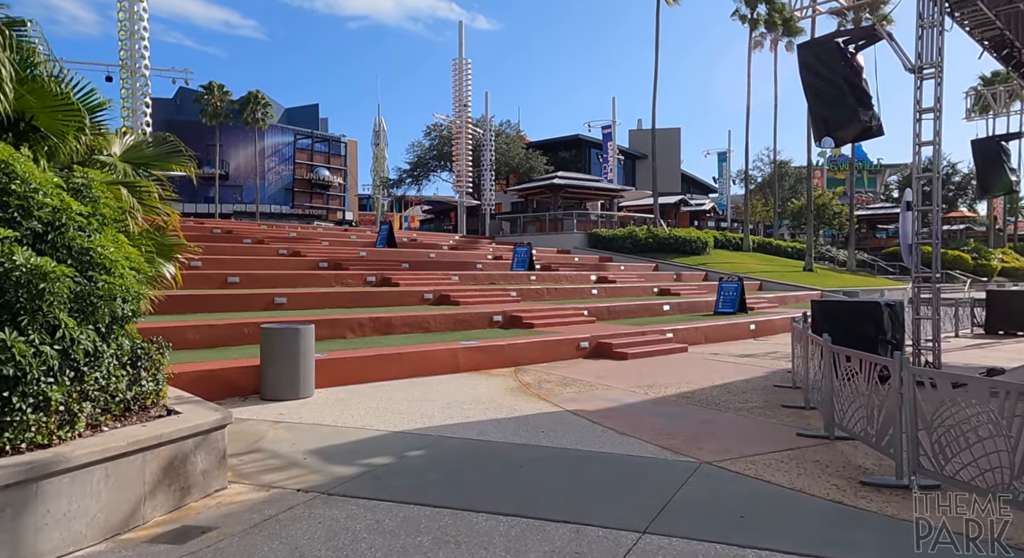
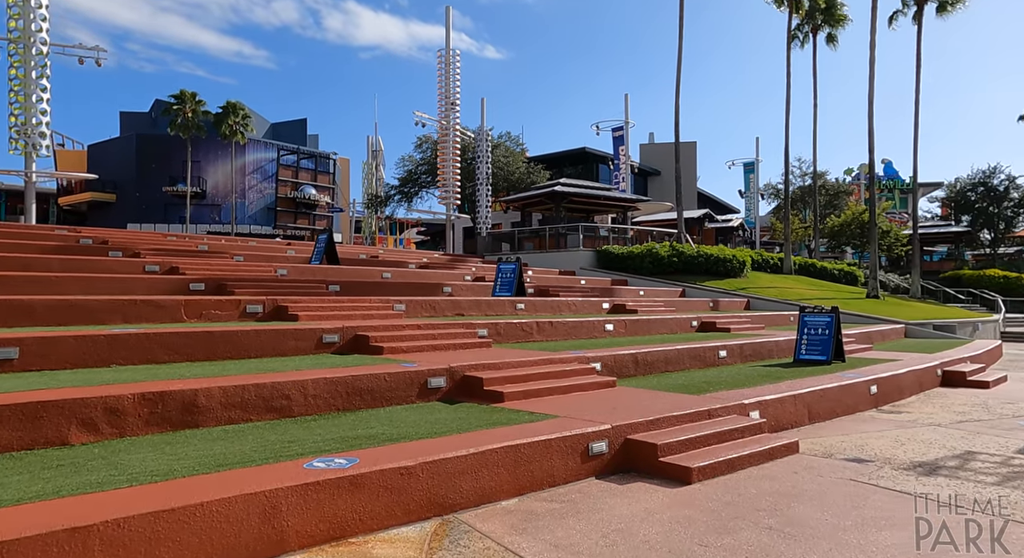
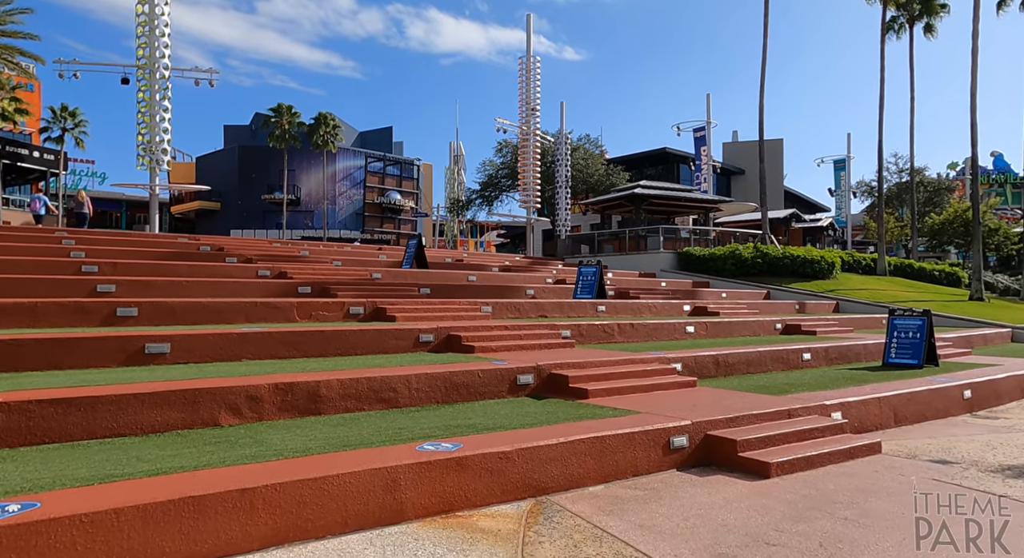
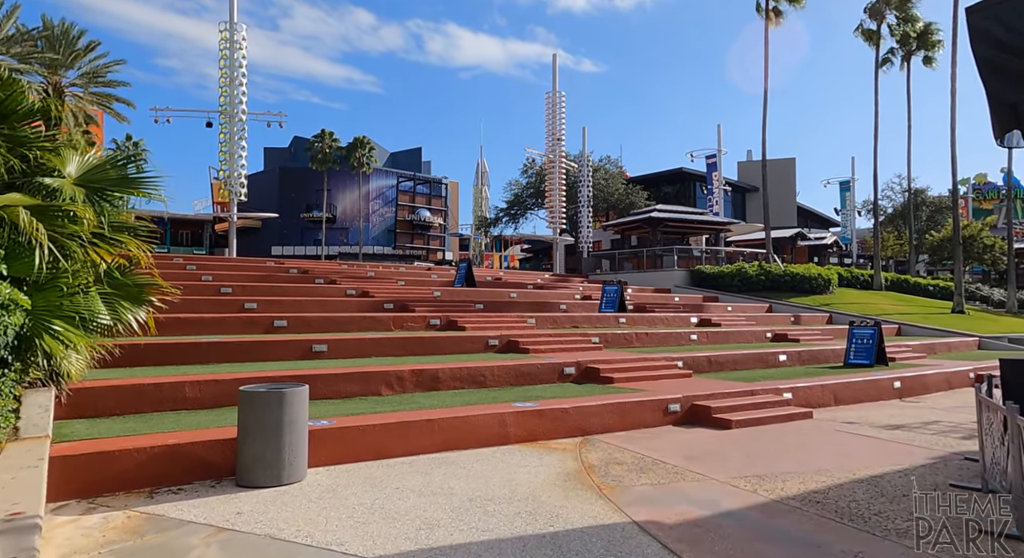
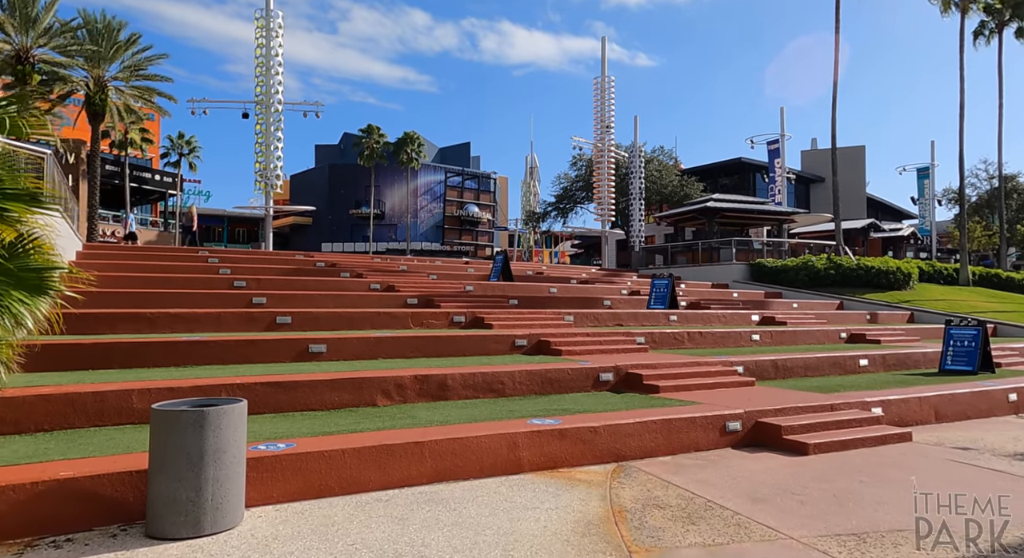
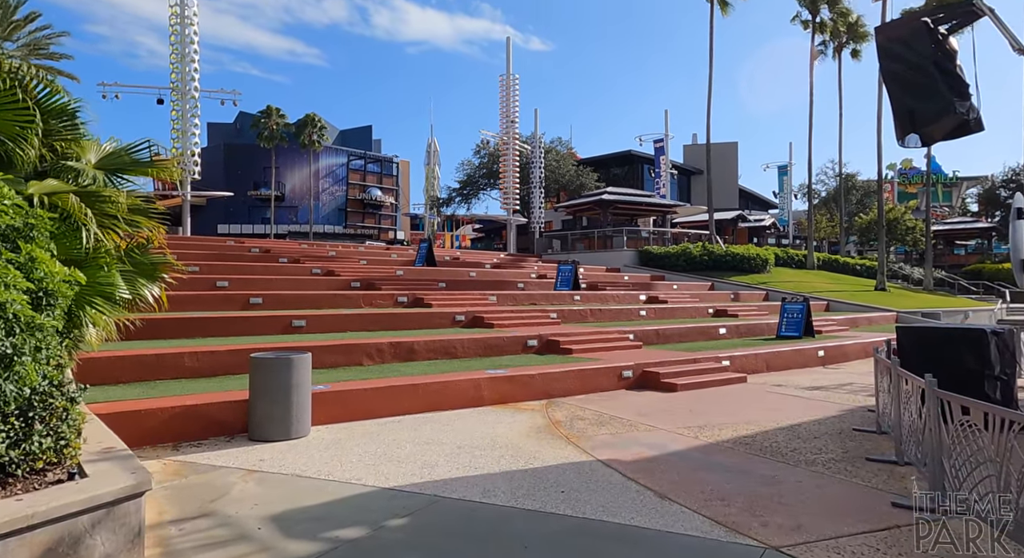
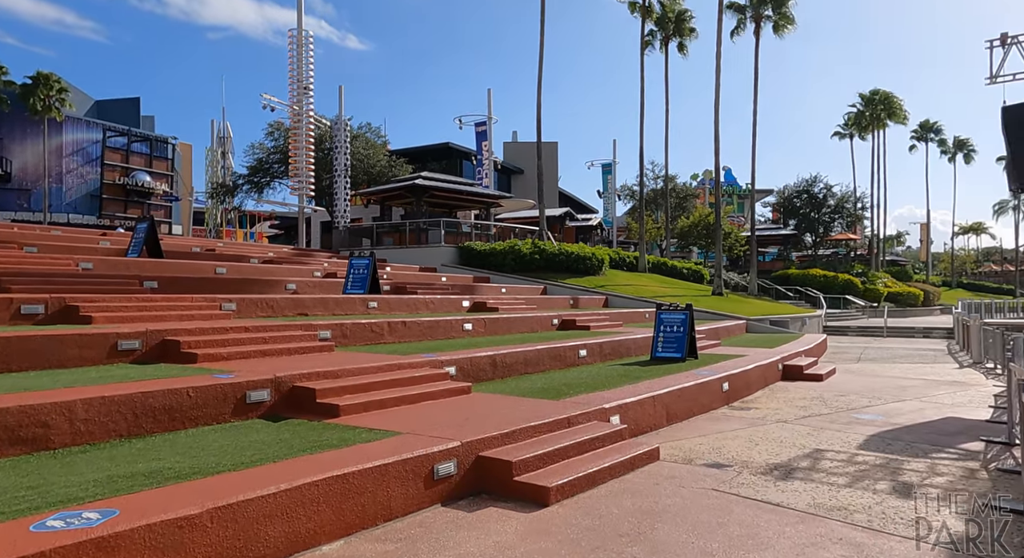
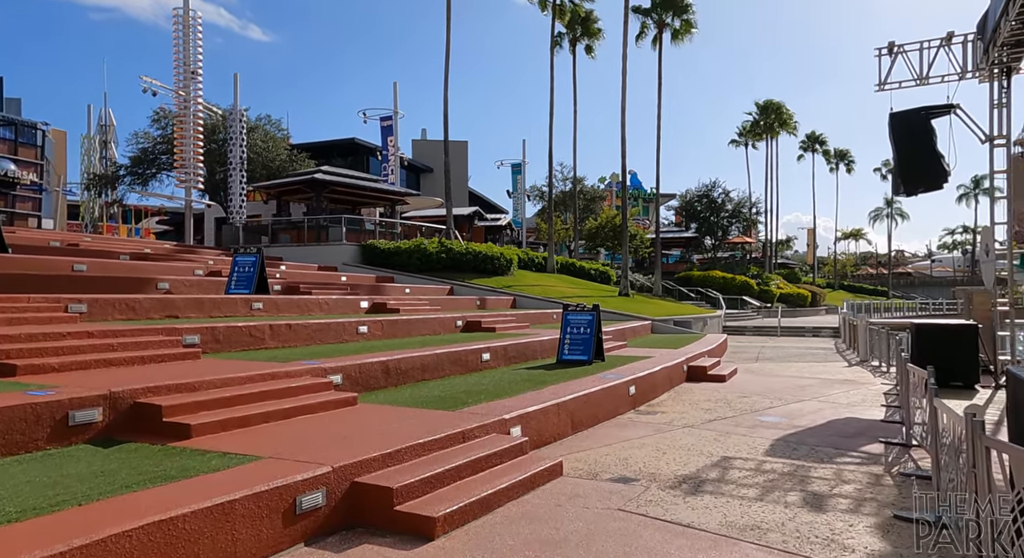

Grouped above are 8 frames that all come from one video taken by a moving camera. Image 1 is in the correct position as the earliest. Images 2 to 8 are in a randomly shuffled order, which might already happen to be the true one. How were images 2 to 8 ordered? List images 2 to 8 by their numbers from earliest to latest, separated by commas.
6, 4, 5, 3, 2, 7, 8
